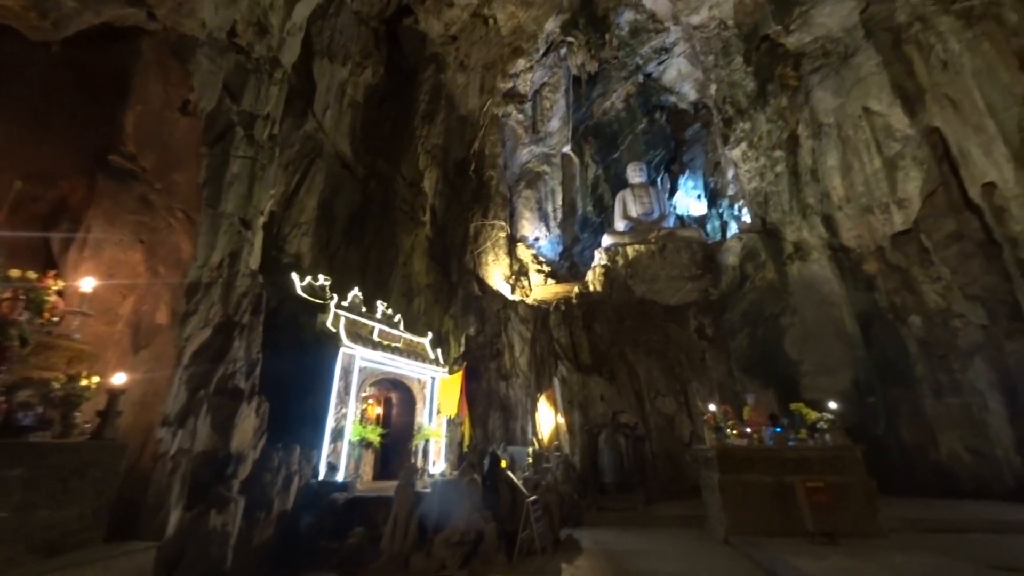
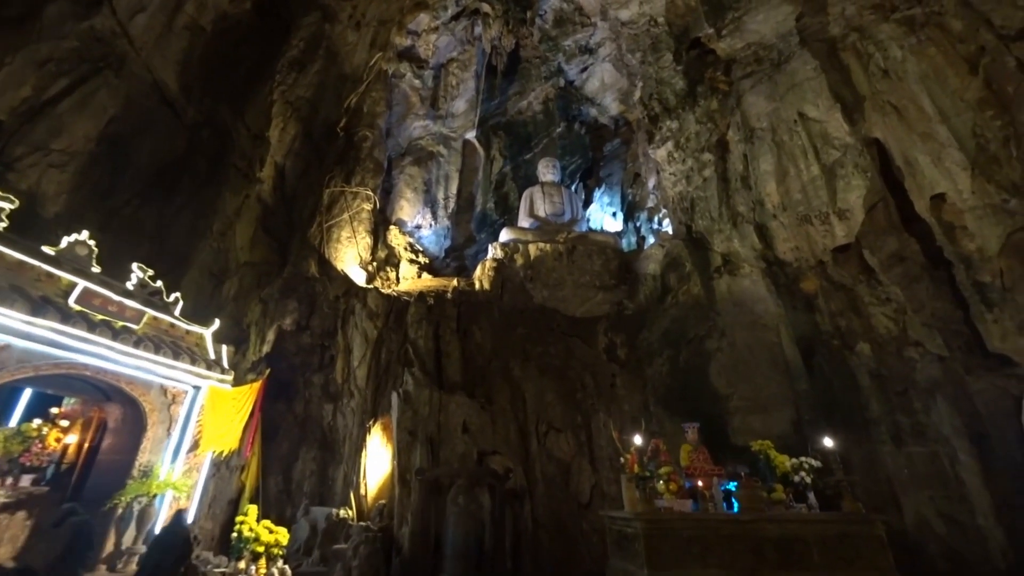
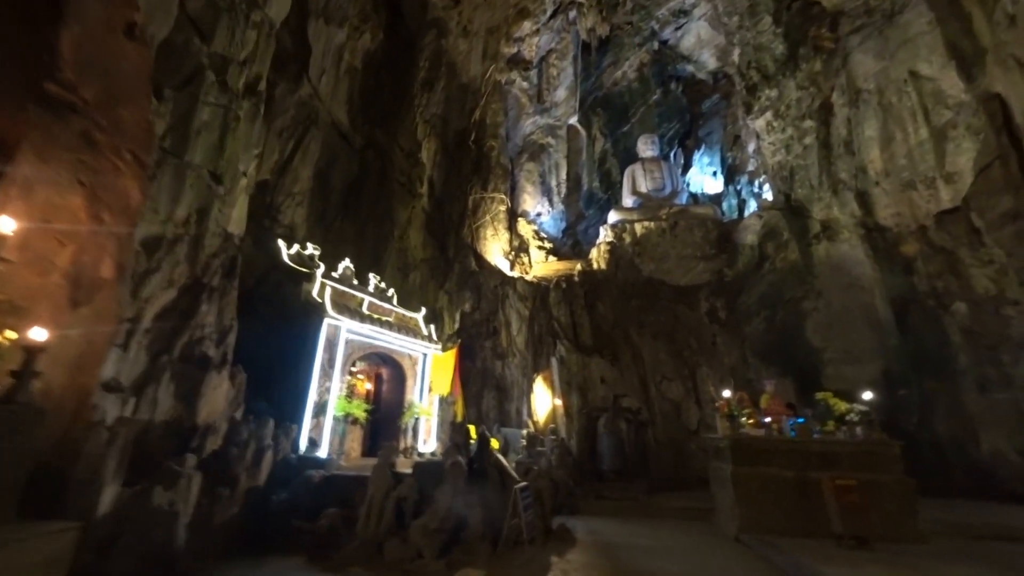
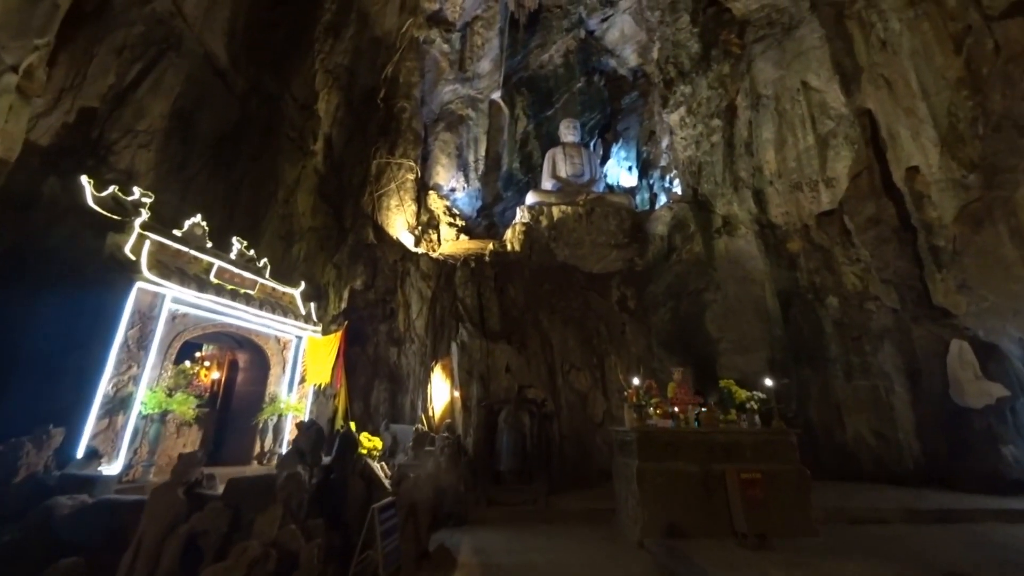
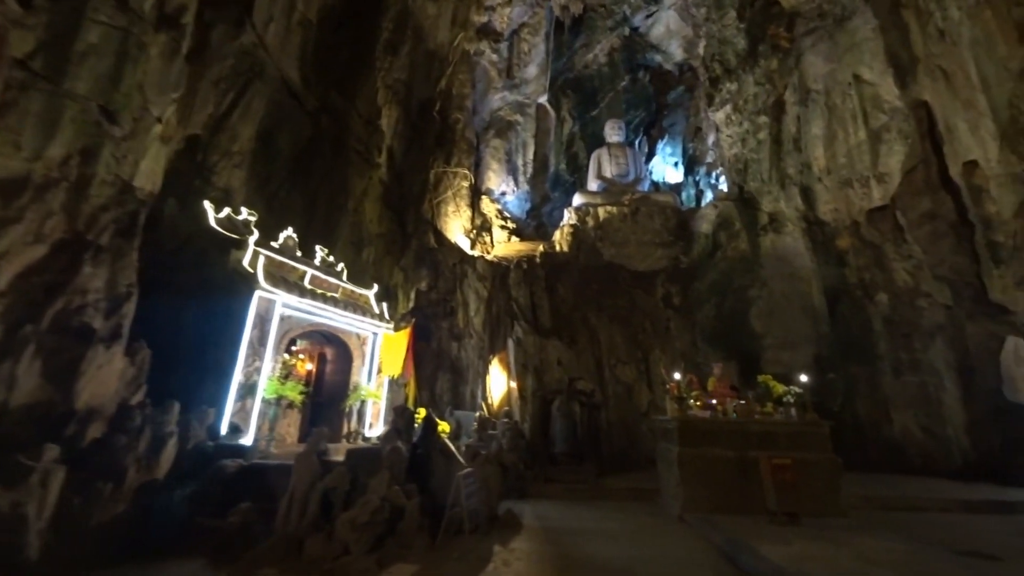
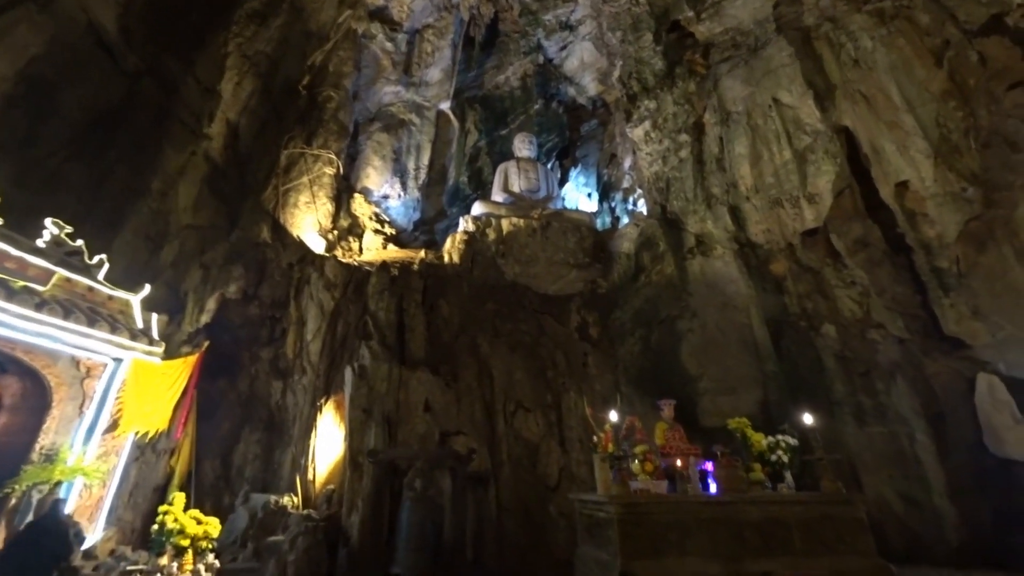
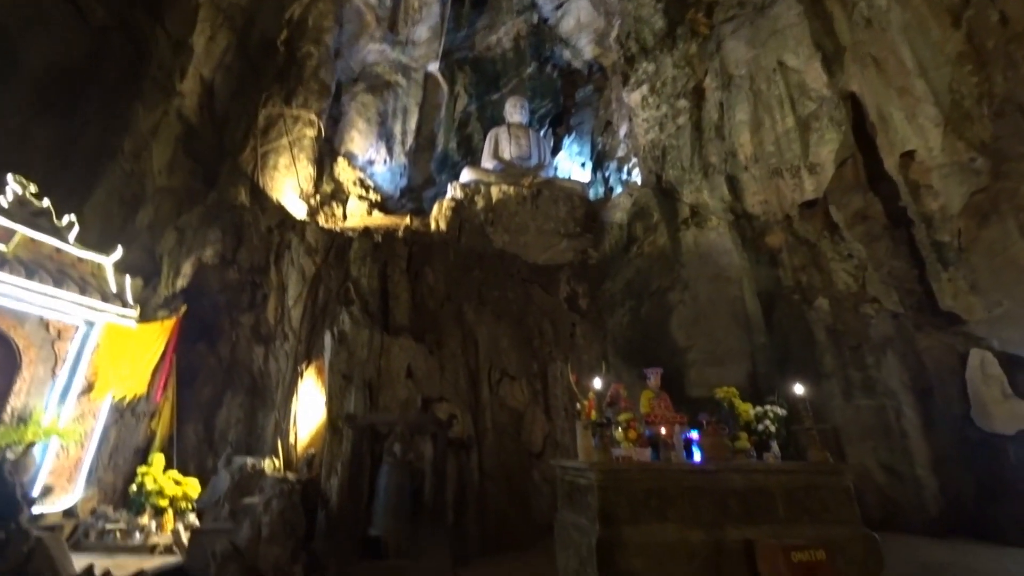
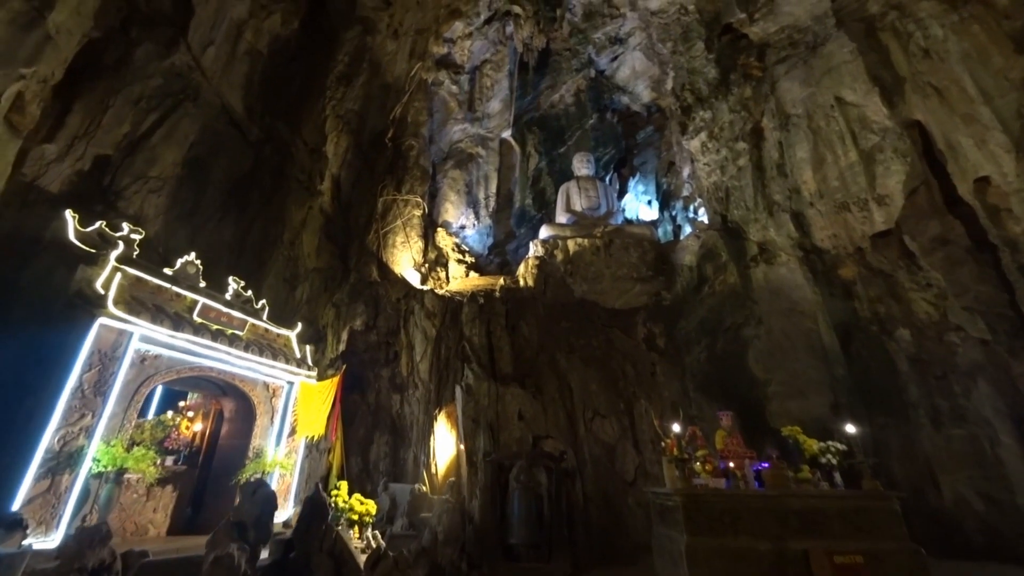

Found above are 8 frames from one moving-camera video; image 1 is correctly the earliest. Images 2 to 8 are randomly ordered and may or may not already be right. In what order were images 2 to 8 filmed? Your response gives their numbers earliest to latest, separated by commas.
3, 5, 4, 8, 2, 6, 7
